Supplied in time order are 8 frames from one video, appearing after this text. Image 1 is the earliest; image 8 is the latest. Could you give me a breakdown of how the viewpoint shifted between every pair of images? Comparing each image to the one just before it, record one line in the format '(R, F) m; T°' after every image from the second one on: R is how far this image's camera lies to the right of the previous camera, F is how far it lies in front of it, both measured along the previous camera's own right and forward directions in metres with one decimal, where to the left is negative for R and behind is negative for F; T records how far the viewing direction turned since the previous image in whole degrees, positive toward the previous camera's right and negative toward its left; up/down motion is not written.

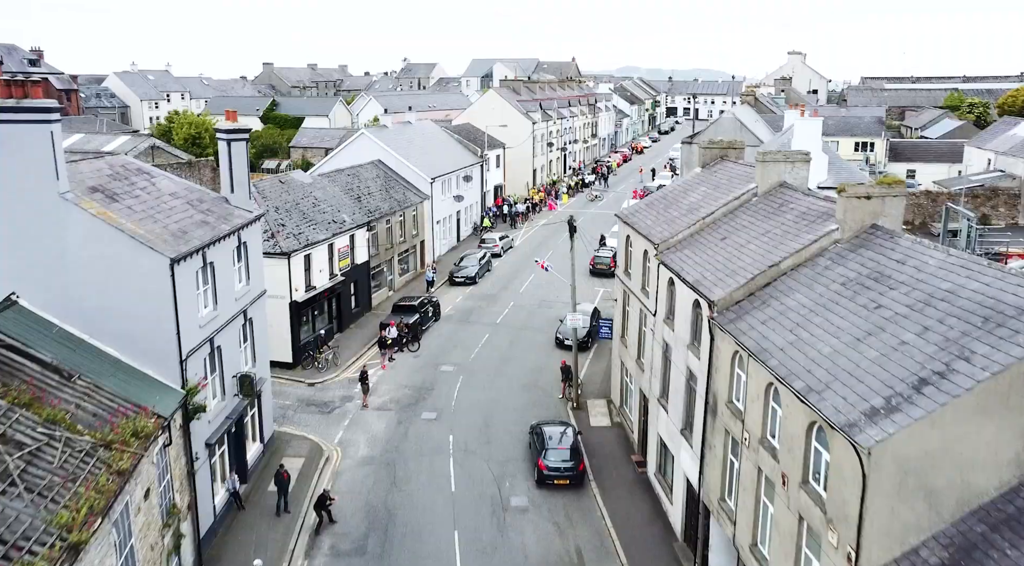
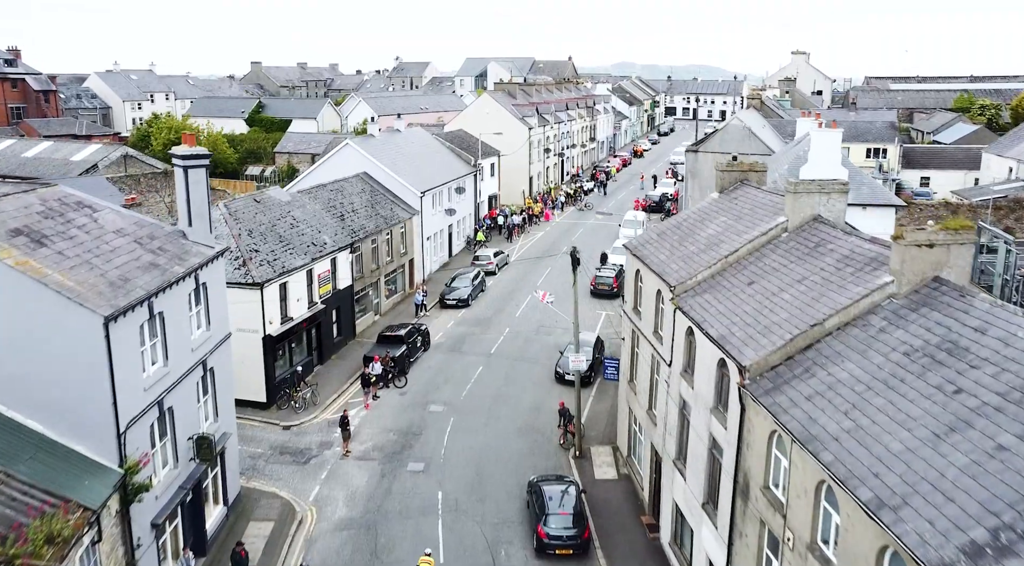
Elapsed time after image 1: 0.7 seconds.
(0.0, +3.2) m; 0°
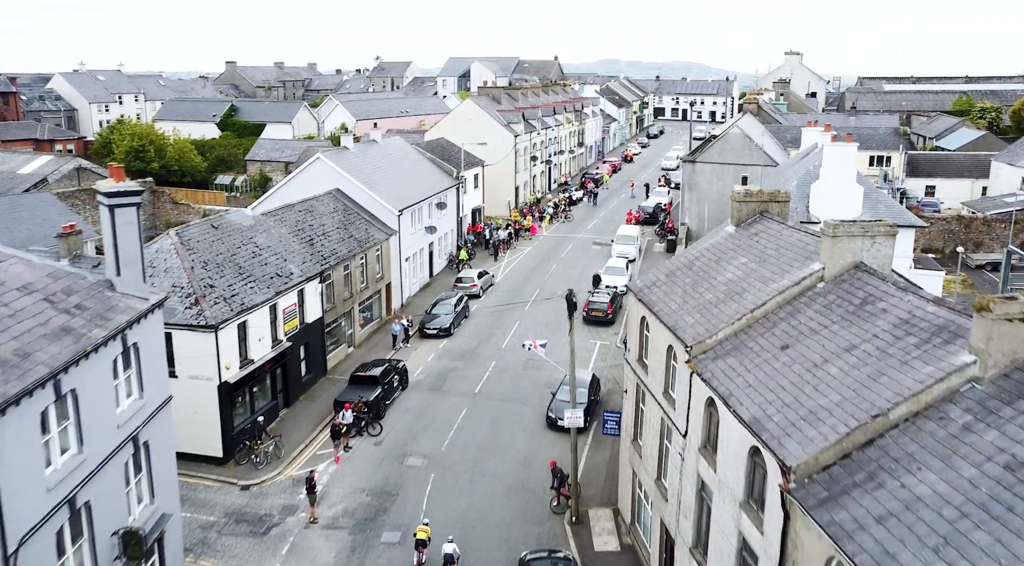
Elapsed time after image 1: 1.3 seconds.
(-0.1, +3.5) m; +1°
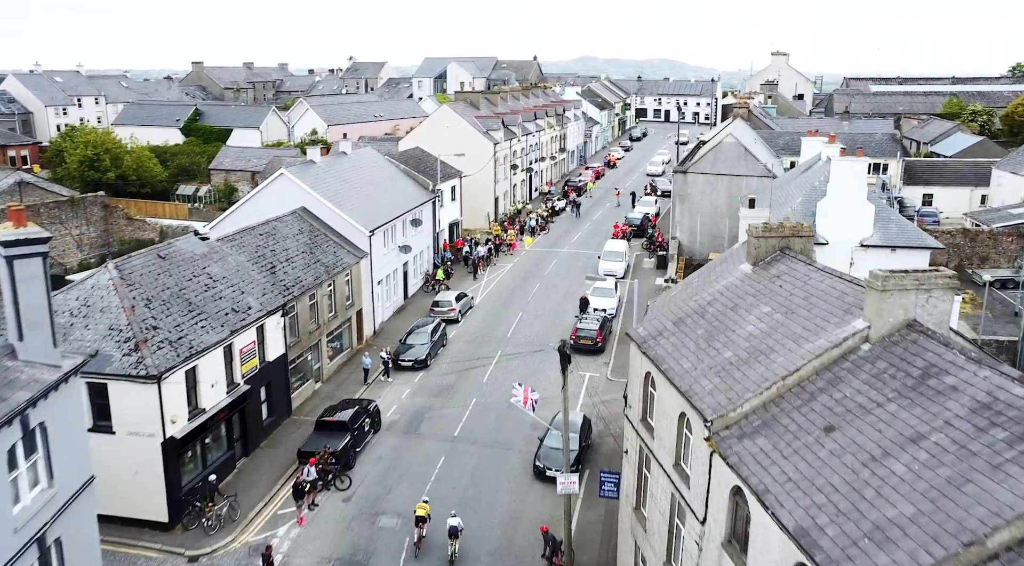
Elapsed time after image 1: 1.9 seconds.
(-0.1, +3.2) m; +1°
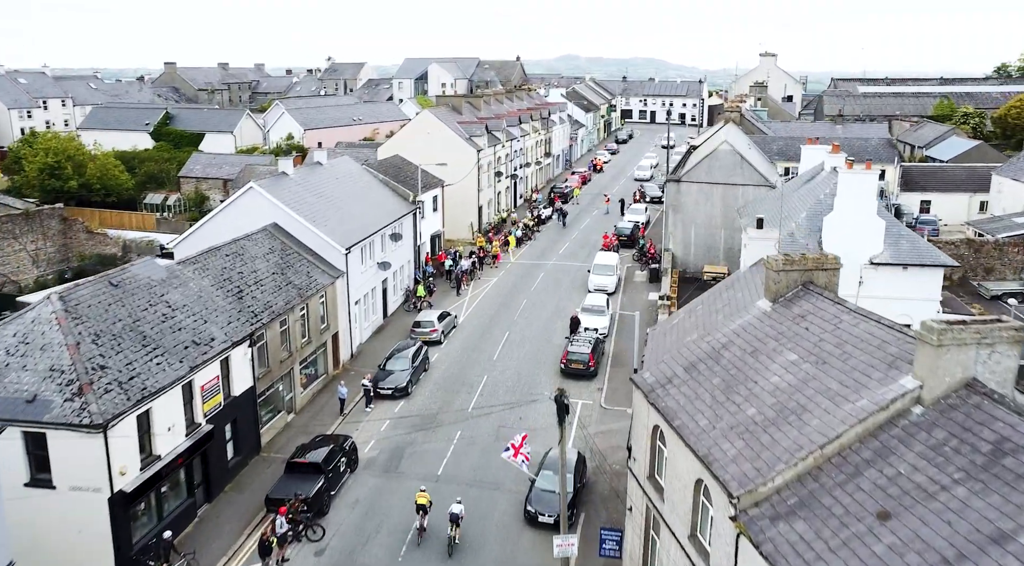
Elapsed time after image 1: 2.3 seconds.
(-0.2, +2.4) m; +1°
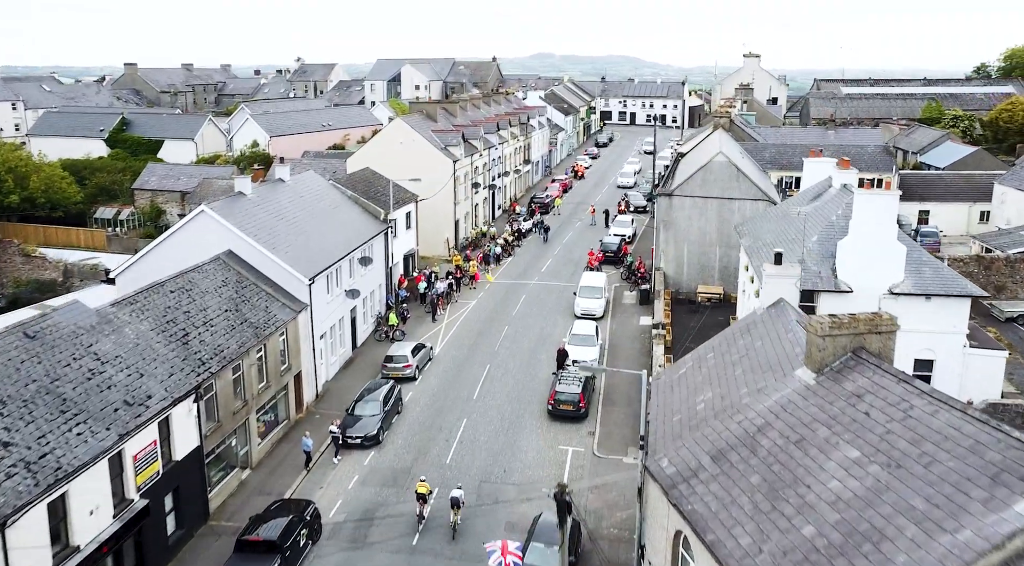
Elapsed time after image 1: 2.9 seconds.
(-0.2, +3.5) m; +2°
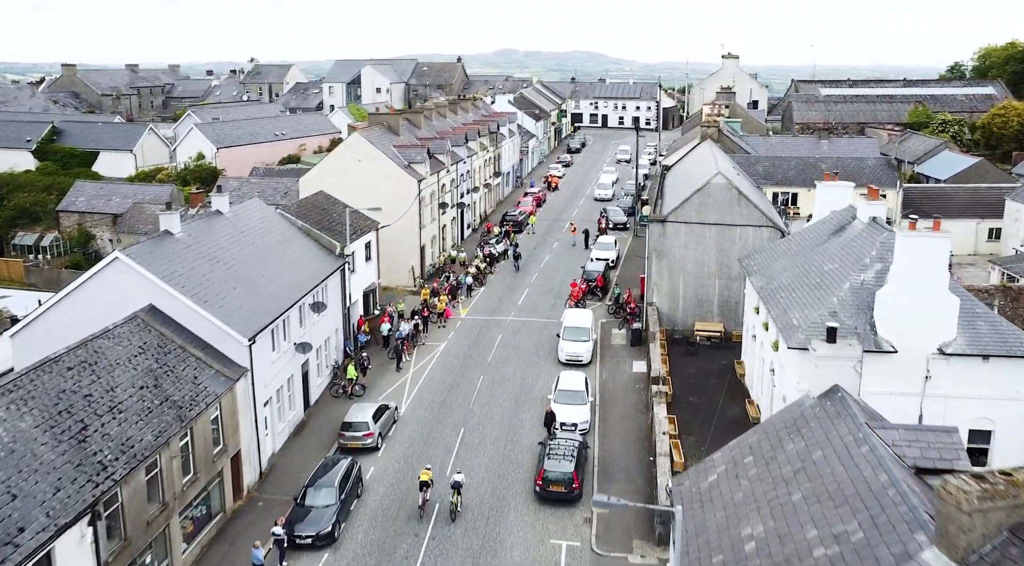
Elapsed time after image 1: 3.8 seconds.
(-0.4, +5.2) m; +2°
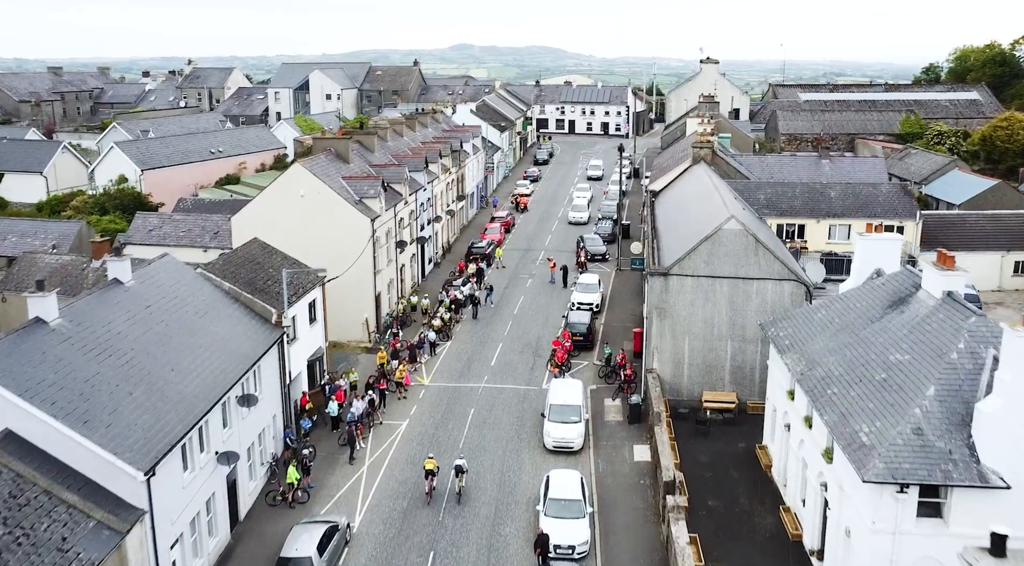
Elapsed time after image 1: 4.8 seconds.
(-0.6, +6.7) m; +3°
